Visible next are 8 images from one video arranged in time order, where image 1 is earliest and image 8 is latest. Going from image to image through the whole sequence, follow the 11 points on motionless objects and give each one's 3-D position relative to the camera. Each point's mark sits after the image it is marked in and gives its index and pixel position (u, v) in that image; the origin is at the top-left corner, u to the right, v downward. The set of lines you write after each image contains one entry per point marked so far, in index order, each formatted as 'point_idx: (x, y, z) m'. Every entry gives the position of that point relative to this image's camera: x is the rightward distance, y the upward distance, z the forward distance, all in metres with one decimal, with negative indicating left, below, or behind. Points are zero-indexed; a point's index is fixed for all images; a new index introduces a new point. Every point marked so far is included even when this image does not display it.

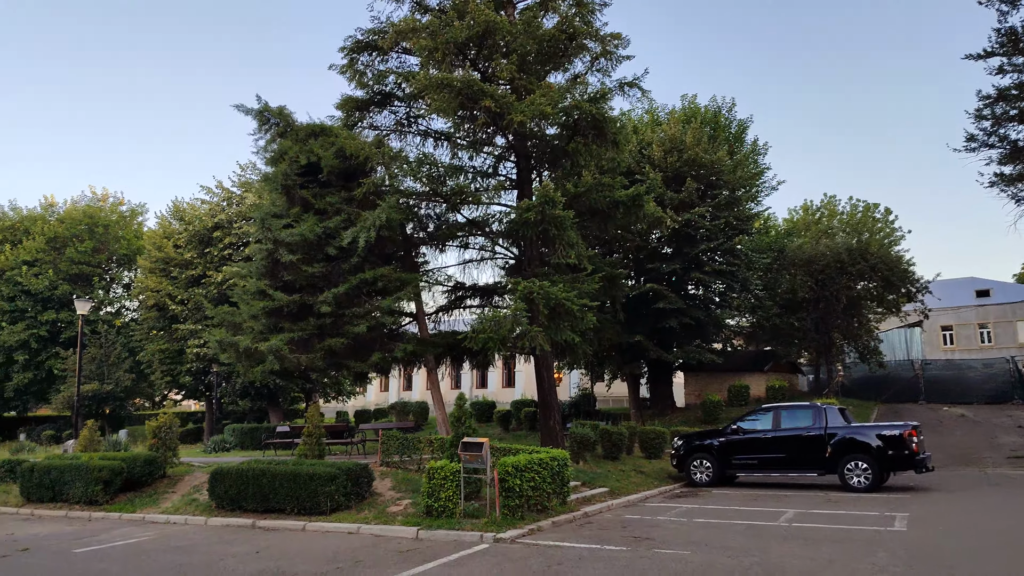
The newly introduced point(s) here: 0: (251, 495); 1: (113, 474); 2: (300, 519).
0: (-4.3, -3.4, +12.3) m
1: (-7.4, -3.5, +13.8) m
2: (-3.3, -3.6, +11.7) m
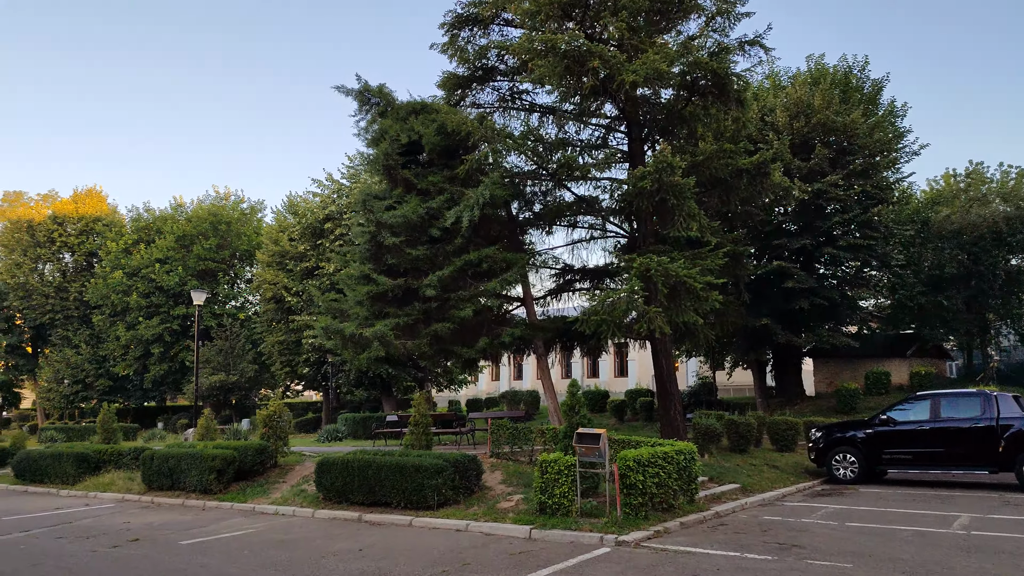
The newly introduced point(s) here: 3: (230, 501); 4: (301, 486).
0: (-2.4, -3.2, +11.7) m
1: (-5.3, -3.3, +13.7) m
2: (-1.5, -3.4, +11.0) m
3: (-5.0, -3.8, +13.1) m
4: (-3.8, -3.5, +13.2) m
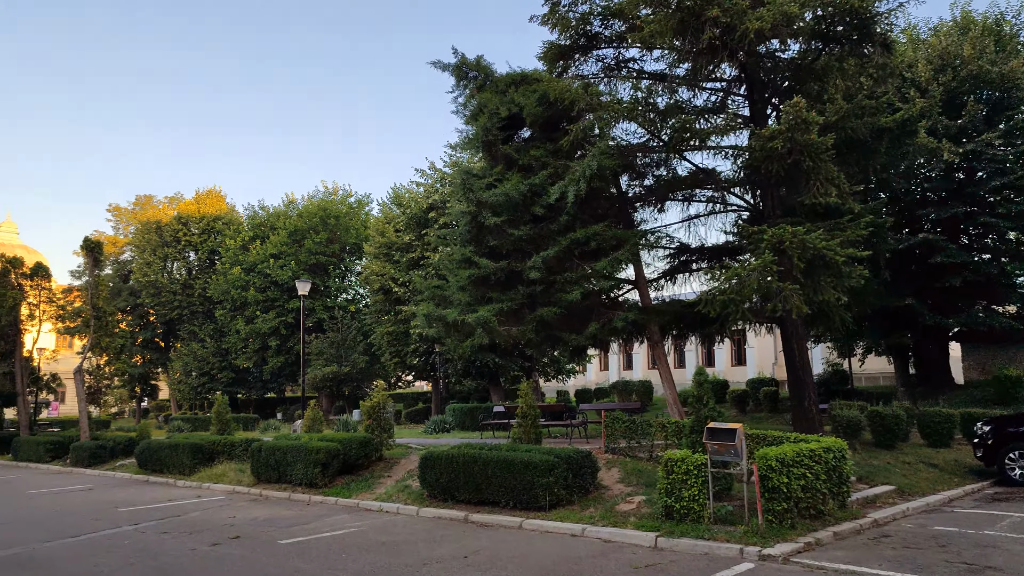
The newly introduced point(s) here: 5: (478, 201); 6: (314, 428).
0: (-0.7, -2.9, +10.9) m
1: (-3.3, -3.0, +13.3) m
2: (+0.1, -3.1, +10.1) m
3: (-3.0, -3.6, +12.7) m
4: (-1.8, -3.3, +12.6) m
5: (-0.6, +1.7, +13.9) m
6: (-4.5, -3.2, +16.8) m
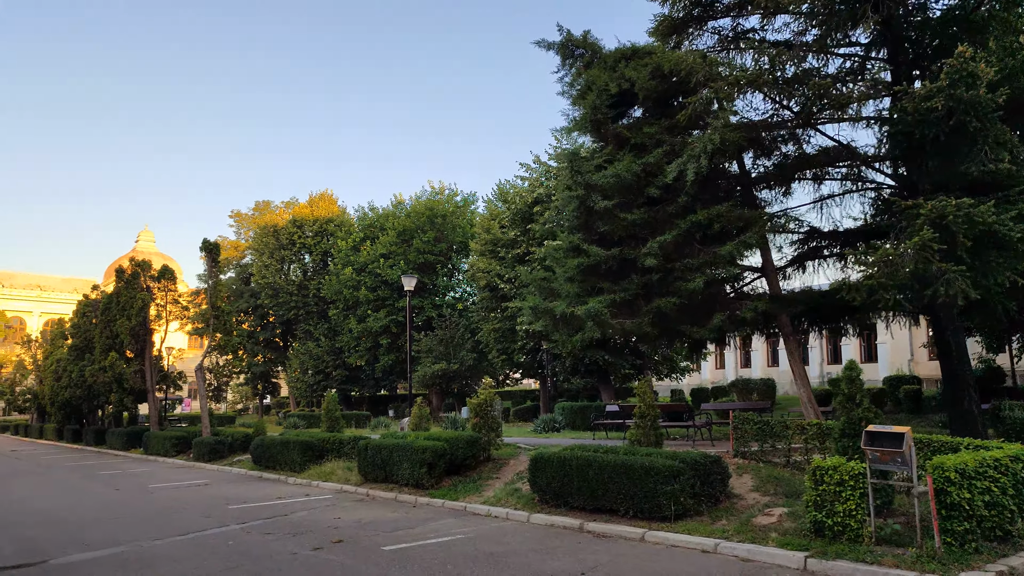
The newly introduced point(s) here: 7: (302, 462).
0: (+0.9, -2.7, +10.0) m
1: (-1.3, -2.9, +12.7) m
2: (+1.5, -2.9, +9.0) m
3: (-1.2, -3.4, +12.1) m
4: (0.0, -3.1, +11.8) m
5: (+1.3, +1.8, +13.0) m
6: (-2.0, -3.1, +16.4) m
7: (-4.7, -3.9, +16.5) m
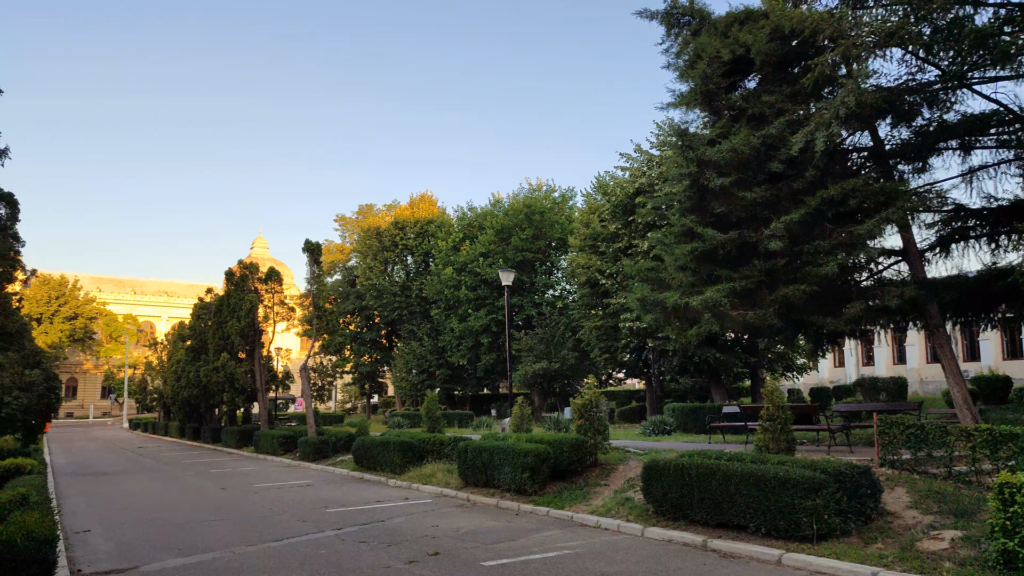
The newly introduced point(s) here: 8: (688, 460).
0: (+2.2, -2.6, +8.9) m
1: (+0.4, -2.8, +11.8) m
2: (+2.8, -2.7, +7.8) m
3: (+0.5, -3.3, +11.2) m
4: (+1.6, -3.0, +10.8) m
5: (+3.0, +2.0, +11.8) m
6: (+0.2, -2.9, +15.6) m
7: (-2.4, -3.8, +16.0) m
8: (+2.2, -2.1, +9.2) m
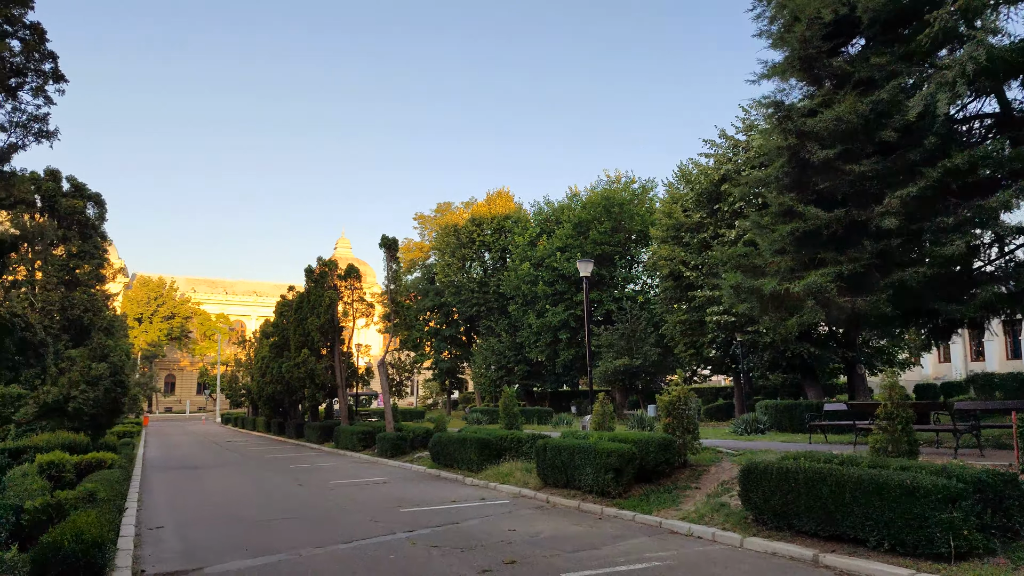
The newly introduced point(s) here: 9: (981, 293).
0: (+3.1, -2.4, +7.9) m
1: (+1.7, -2.6, +11.0) m
2: (+3.5, -2.5, +6.8) m
3: (+1.7, -3.1, +10.3) m
4: (+2.7, -2.8, +9.8) m
5: (+4.1, +2.2, +10.6) m
6: (+1.9, -2.7, +14.8) m
7: (-0.7, -3.6, +15.4) m
8: (+3.1, -1.9, +8.2) m
9: (+6.1, 0.0, +9.6) m
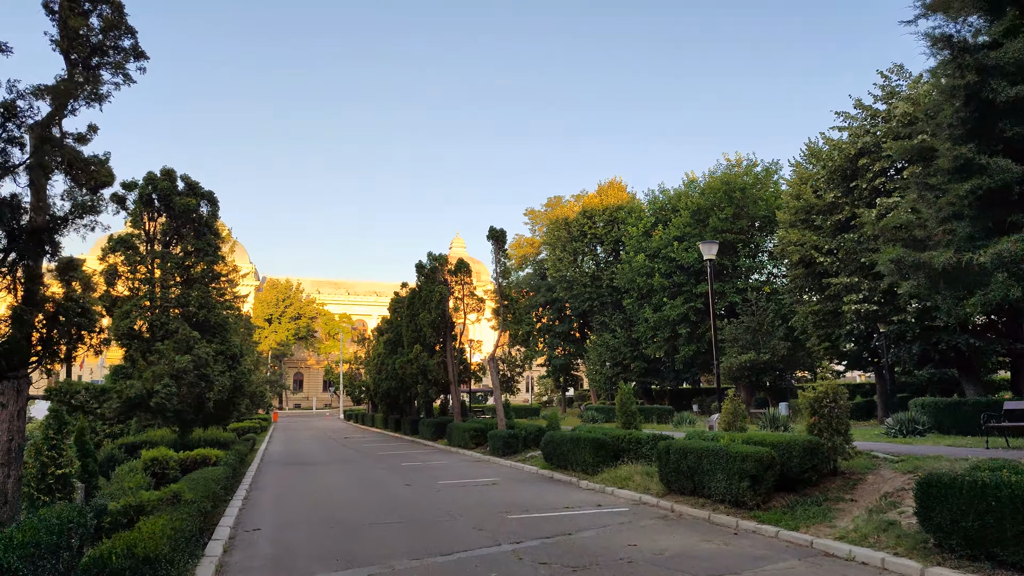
0: (+4.2, -2.1, +6.2) m
1: (+3.2, -2.3, +9.5) m
2: (+4.4, -2.2, +5.0) m
3: (+3.1, -2.8, +8.8) m
4: (+4.1, -2.5, +8.1) m
5: (+5.5, +2.6, +8.7) m
6: (+4.0, -2.4, +13.2) m
7: (+1.6, -3.4, +14.2) m
8: (+4.2, -1.6, +6.5) m
9: (+7.3, +0.3, +7.4) m
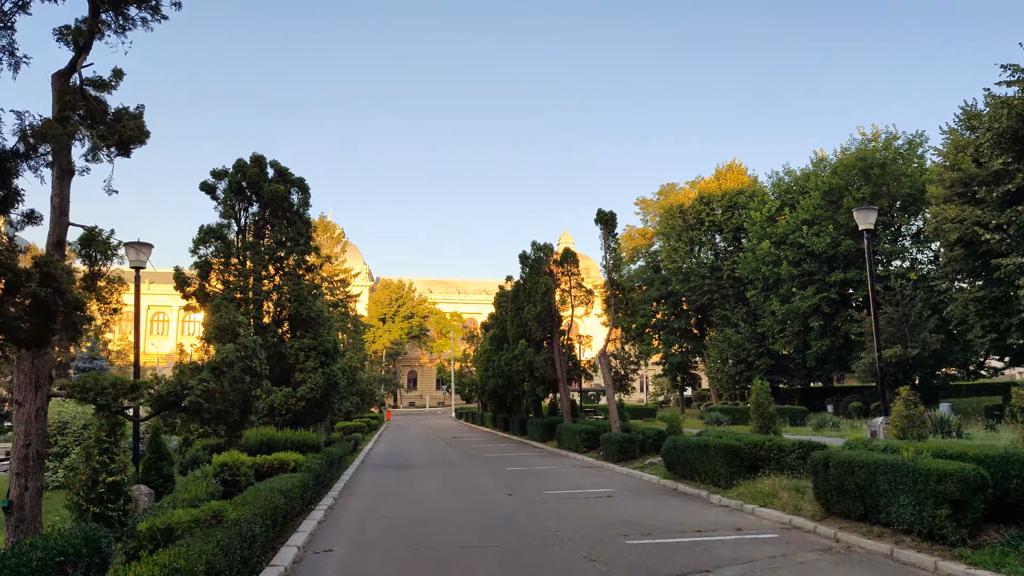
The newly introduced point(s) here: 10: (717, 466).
0: (+4.8, -1.7, +3.7) m
1: (+4.4, -1.9, +7.1) m
2: (+4.9, -1.9, +2.5) m
3: (+4.2, -2.5, +6.5) m
4: (+5.1, -2.1, +5.6) m
5: (+6.4, +3.0, +6.0) m
6: (+5.7, -2.1, +10.6) m
7: (+3.5, -3.0, +12.0) m
8: (+4.9, -1.3, +4.0) m
9: (+8.1, +0.7, +4.4) m
10: (+3.4, -2.9, +12.4) m
